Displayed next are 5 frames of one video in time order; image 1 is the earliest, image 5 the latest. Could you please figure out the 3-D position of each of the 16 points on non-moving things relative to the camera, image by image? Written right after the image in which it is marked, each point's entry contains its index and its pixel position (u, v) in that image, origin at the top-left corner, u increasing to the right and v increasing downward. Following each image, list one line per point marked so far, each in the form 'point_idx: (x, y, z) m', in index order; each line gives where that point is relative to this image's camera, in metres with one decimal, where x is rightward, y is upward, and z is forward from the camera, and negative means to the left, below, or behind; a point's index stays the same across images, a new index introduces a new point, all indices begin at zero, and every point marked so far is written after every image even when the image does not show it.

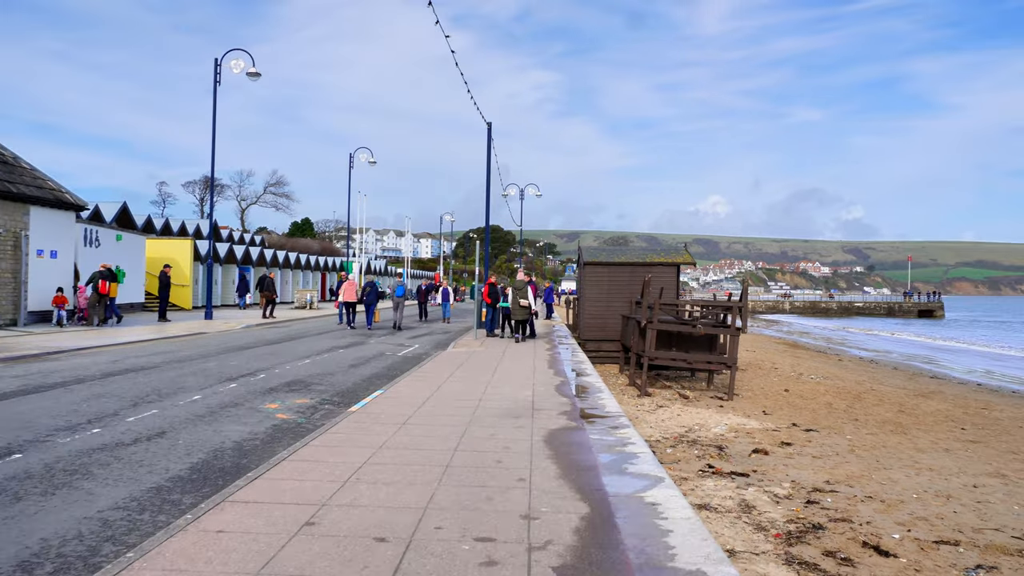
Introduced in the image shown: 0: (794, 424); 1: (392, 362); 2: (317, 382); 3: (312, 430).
0: (+4.3, -2.1, +13.2) m
1: (-2.1, -1.3, +15.5) m
2: (-2.6, -1.3, +11.8) m
3: (-1.9, -1.3, +8.1) m
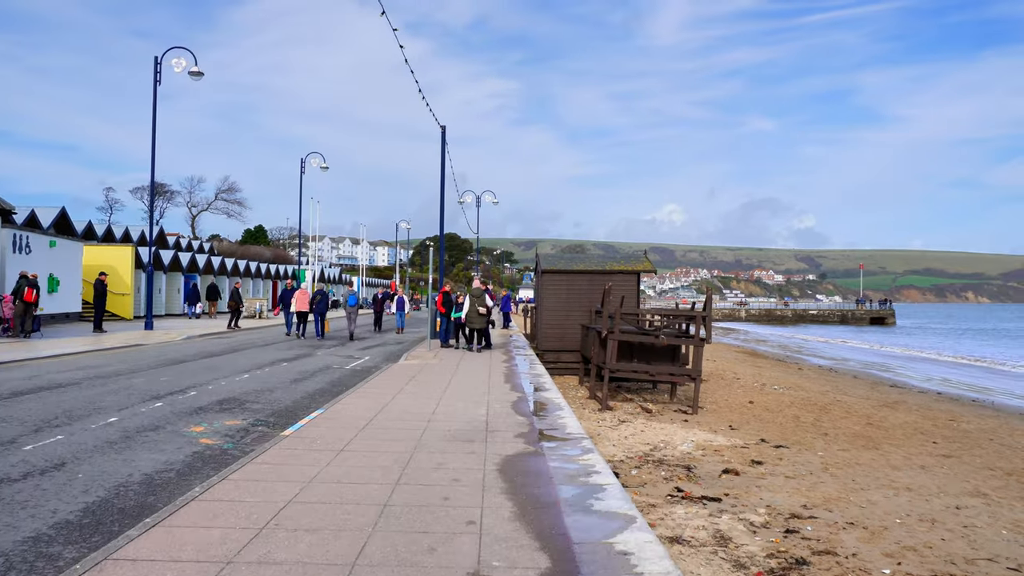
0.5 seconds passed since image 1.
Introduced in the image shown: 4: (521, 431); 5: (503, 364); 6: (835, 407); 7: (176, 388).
0: (+3.6, -2.2, +12.6) m
1: (-2.9, -1.5, +14.5) m
2: (-3.2, -1.4, +10.8) m
3: (-2.3, -1.4, +7.2) m
4: (+0.1, -1.4, +8.3) m
5: (-0.2, -1.4, +16.7) m
6: (+6.3, -2.3, +17.0) m
7: (-4.4, -1.3, +11.5) m
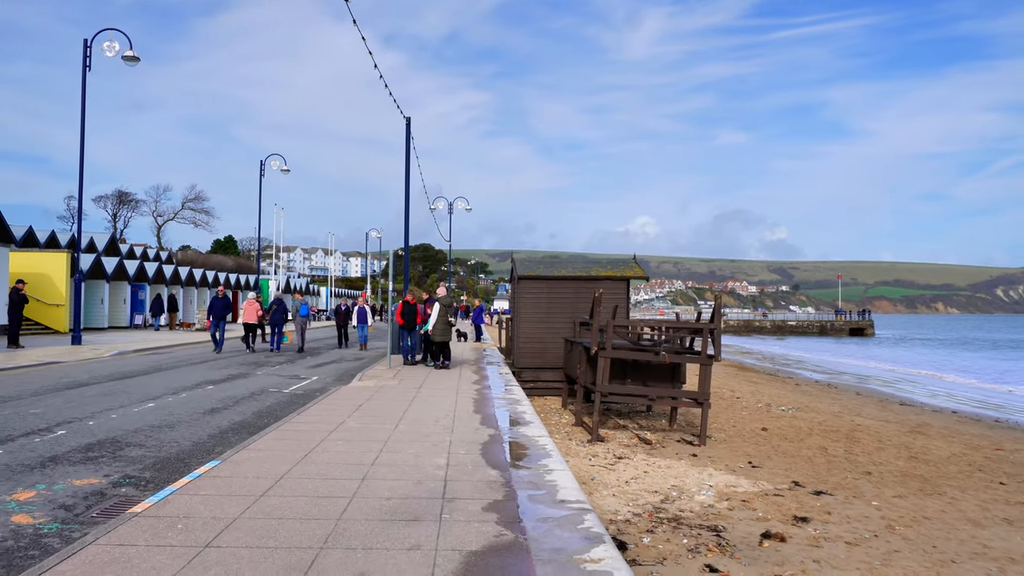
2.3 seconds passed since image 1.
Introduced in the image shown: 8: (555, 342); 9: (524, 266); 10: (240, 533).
0: (+3.3, -2.3, +10.1) m
1: (-3.3, -1.6, +11.9) m
2: (-3.5, -1.4, +8.2) m
3: (-2.4, -1.4, +4.6) m
4: (-0.1, -1.4, +5.7) m
5: (-0.6, -1.6, +14.1) m
6: (+5.8, -2.4, +14.6) m
7: (-4.7, -1.4, +8.8) m
8: (+0.9, -1.1, +18.0) m
9: (+0.3, +0.5, +18.7) m
10: (-1.5, -1.3, +4.8) m
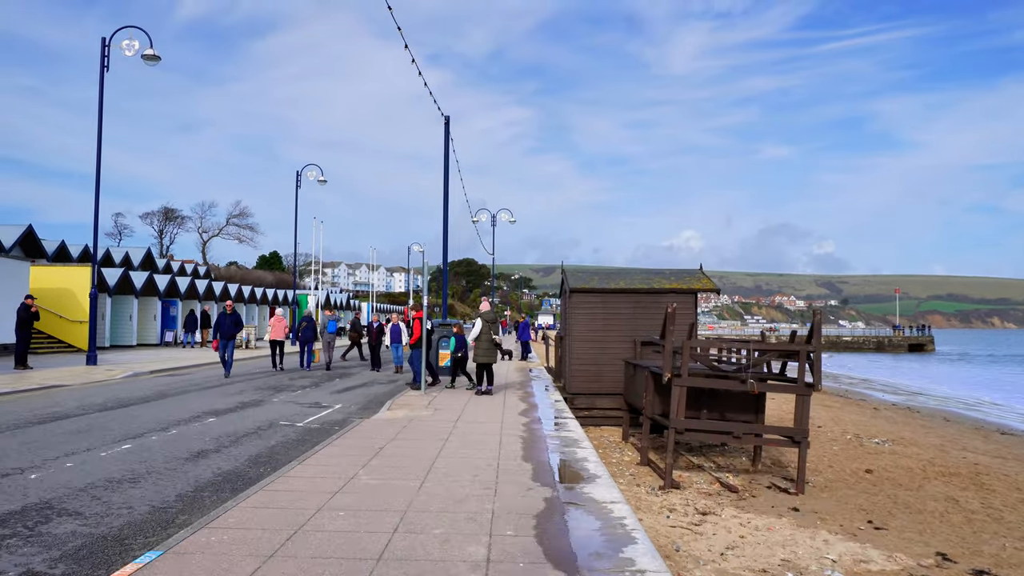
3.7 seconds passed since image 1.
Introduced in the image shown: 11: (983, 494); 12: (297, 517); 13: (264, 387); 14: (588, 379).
0: (+3.8, -2.4, +7.7) m
1: (-2.6, -1.7, +9.8) m
2: (-3.0, -1.5, +6.1) m
3: (-2.2, -1.4, +2.5) m
4: (+0.2, -1.4, +3.5) m
5: (+0.1, -1.8, +11.9) m
6: (+6.6, -2.6, +12.1) m
7: (-4.2, -1.5, +6.8) m
8: (+1.8, -1.4, +15.7) m
9: (+1.2, +0.2, +16.5) m
10: (-1.2, -1.4, +2.7) m
11: (+5.8, -2.5, +10.8) m
12: (-1.4, -1.5, +5.8) m
13: (-4.5, -1.8, +15.9) m
14: (+1.4, -1.6, +15.8) m
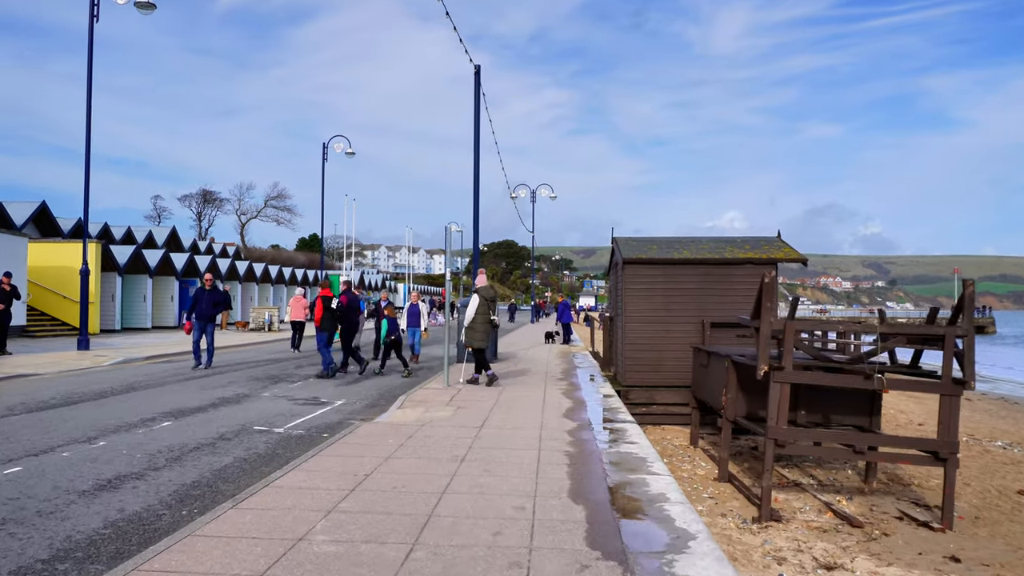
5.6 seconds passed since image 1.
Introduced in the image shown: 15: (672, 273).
0: (+4.0, -2.1, +4.9) m
1: (-2.3, -1.4, +7.3) m
2: (-2.9, -1.3, +3.6) m
3: (-2.2, -1.3, -0.1) m
4: (+0.2, -1.2, +0.8) m
5: (+0.6, -1.4, +9.2) m
6: (+7.0, -2.2, +9.1) m
7: (-4.0, -1.2, +4.3) m
8: (+2.4, -0.9, +12.9) m
9: (+1.9, +0.6, +13.7) m
10: (-1.2, -1.2, +0.1) m
11: (+6.2, -2.2, +7.8) m
12: (-1.3, -1.3, +3.1) m
13: (-3.9, -1.3, +13.4) m
14: (+2.0, -1.2, +13.0) m
15: (+2.4, +0.2, +12.7) m
